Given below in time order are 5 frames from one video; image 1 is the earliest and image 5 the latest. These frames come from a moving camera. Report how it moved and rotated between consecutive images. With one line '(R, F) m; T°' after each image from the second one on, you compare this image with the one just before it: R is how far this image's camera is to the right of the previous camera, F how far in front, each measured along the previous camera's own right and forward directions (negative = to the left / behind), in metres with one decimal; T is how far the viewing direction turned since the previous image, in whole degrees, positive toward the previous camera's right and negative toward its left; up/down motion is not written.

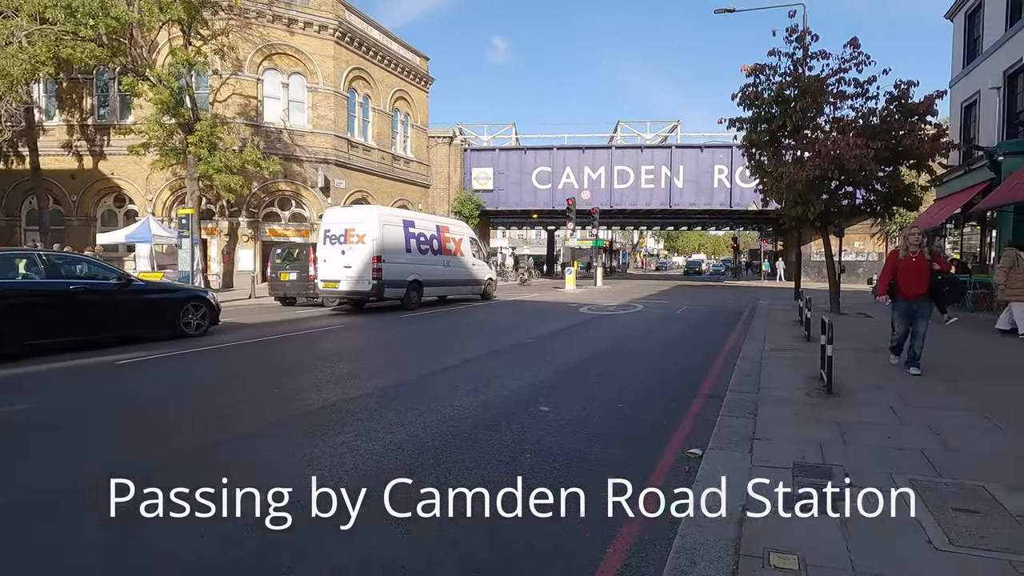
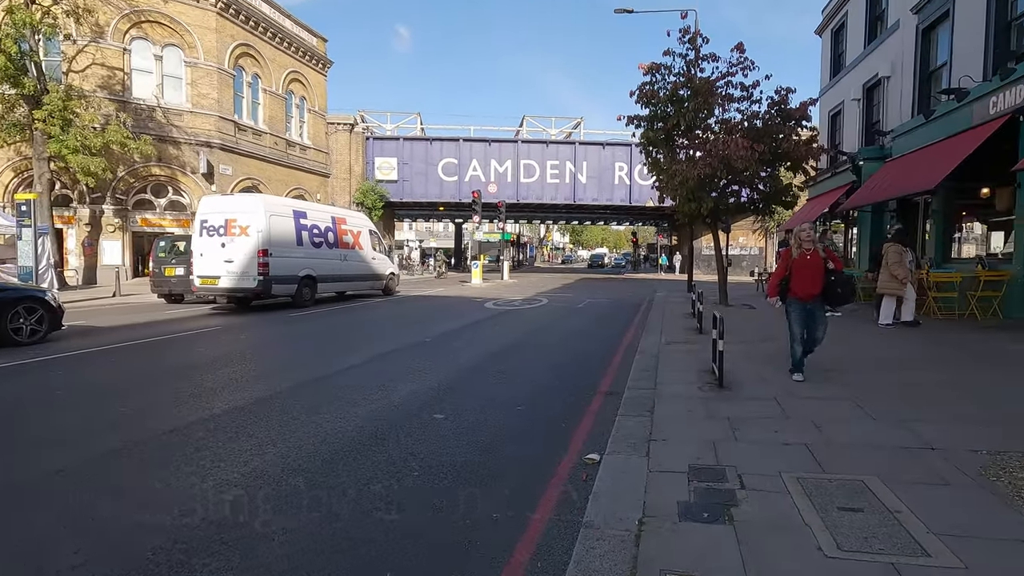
(+0.2, +0.4) m; +10°
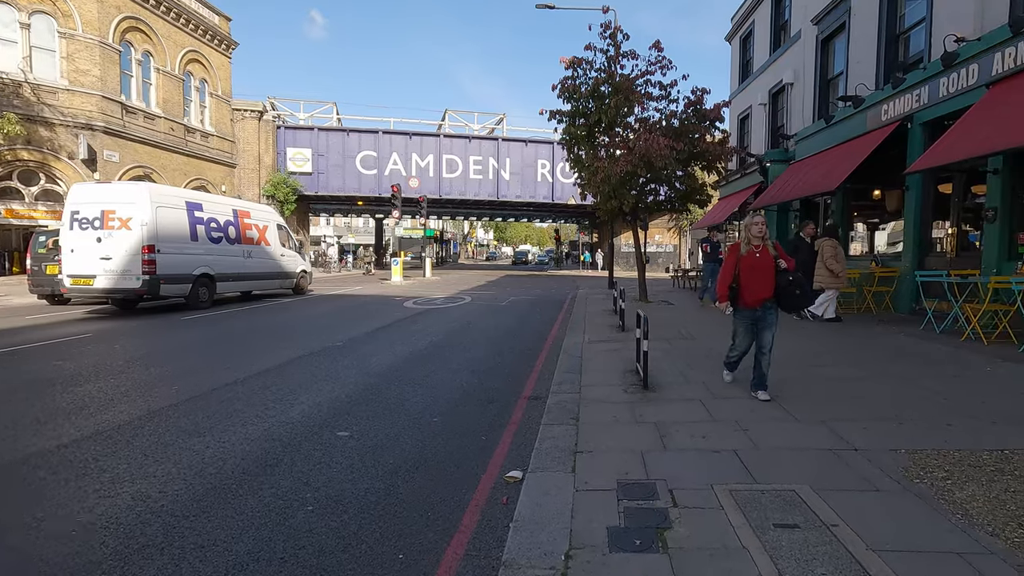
(+0.1, +0.5) m; +8°
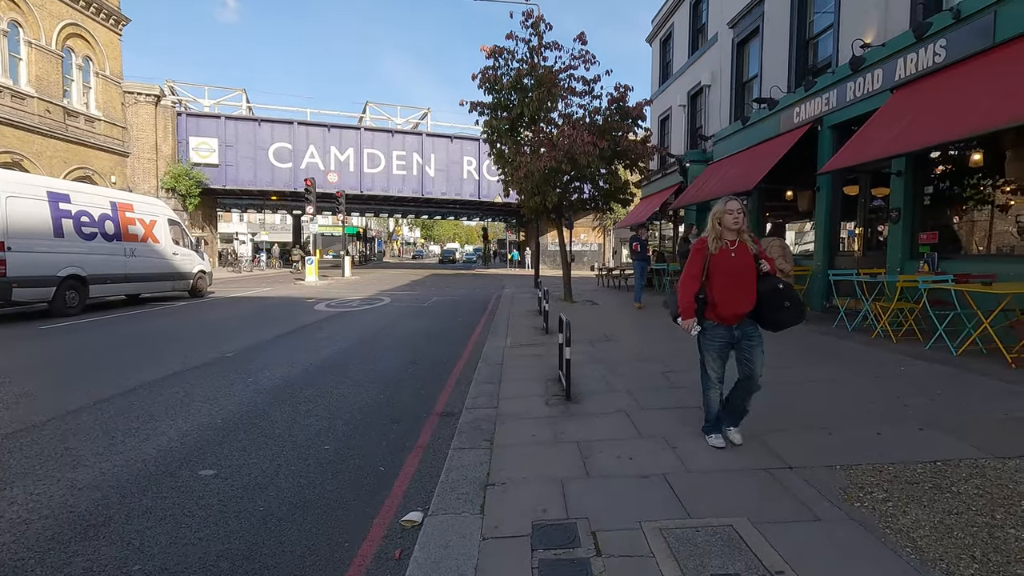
(+0.2, +0.6) m; +8°
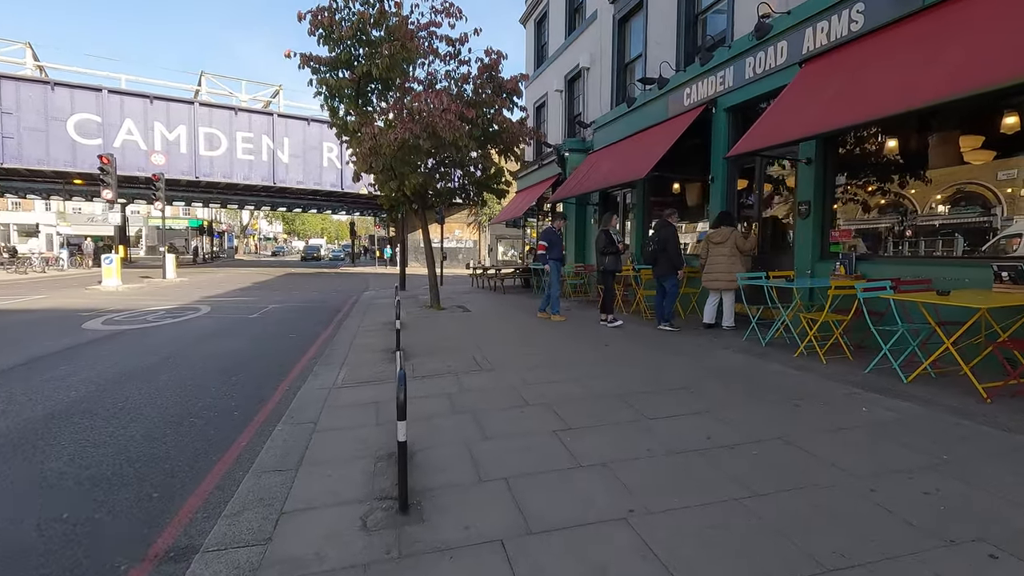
(+0.5, +2.3) m; +13°
